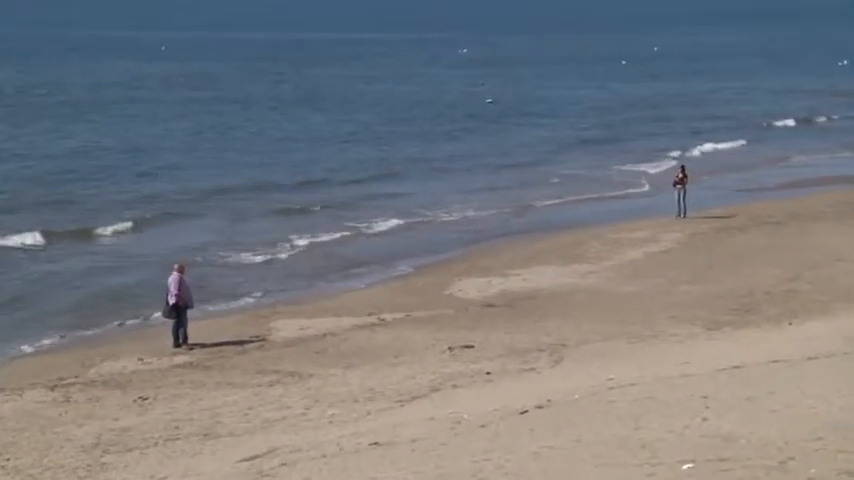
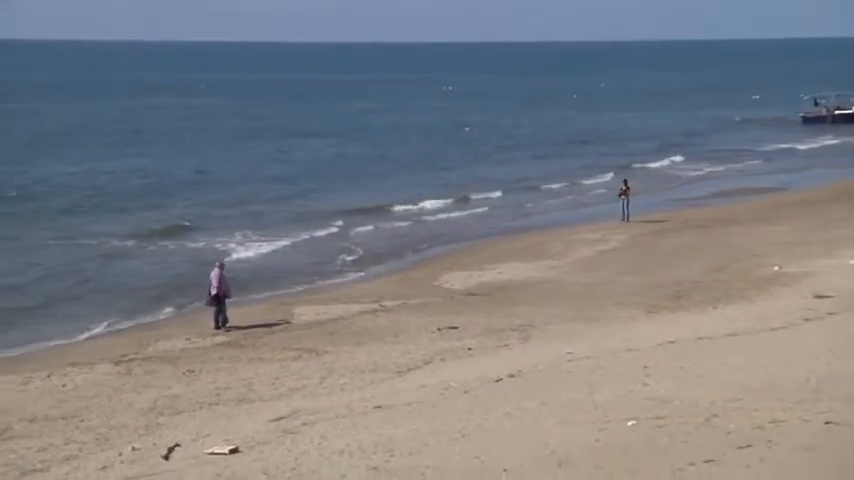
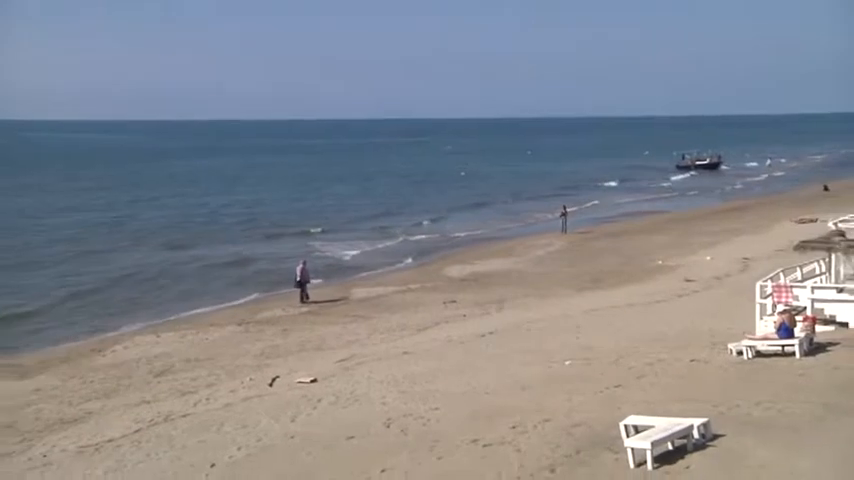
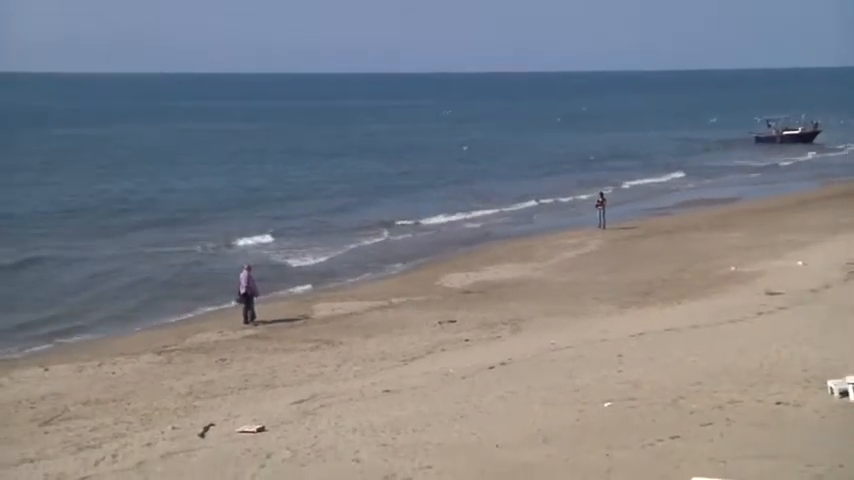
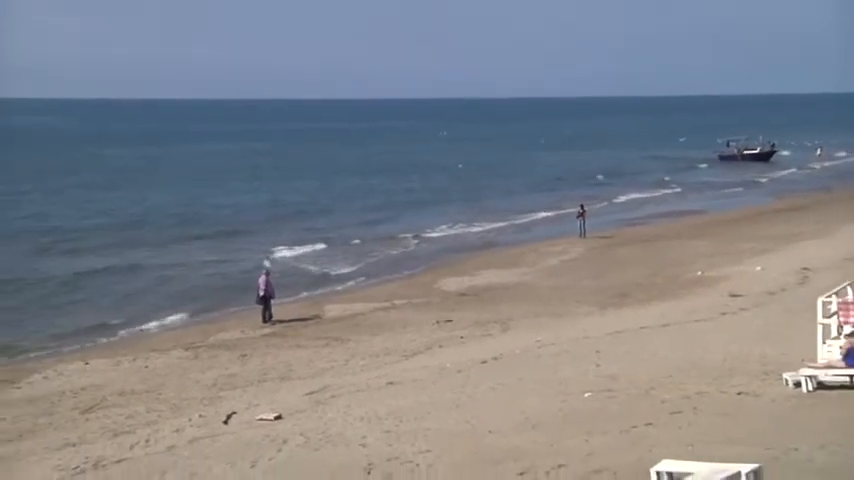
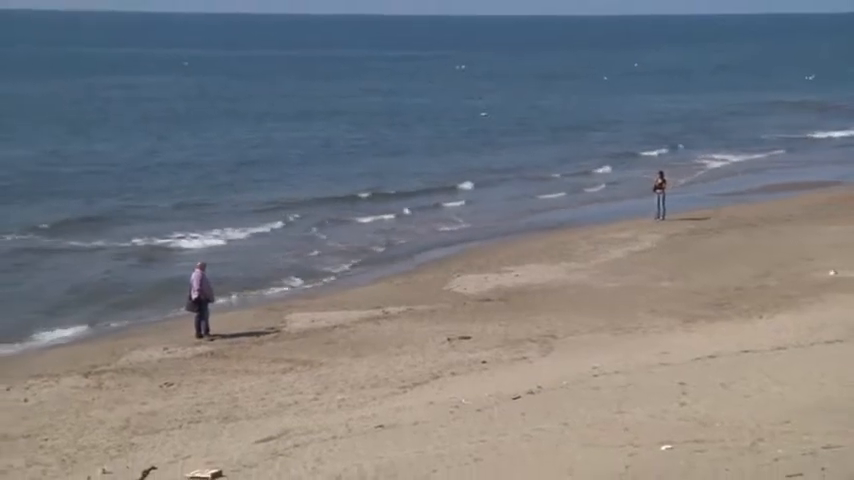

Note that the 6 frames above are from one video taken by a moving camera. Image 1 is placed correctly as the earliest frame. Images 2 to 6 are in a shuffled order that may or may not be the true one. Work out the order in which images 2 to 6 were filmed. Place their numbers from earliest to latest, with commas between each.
6, 2, 4, 5, 3
